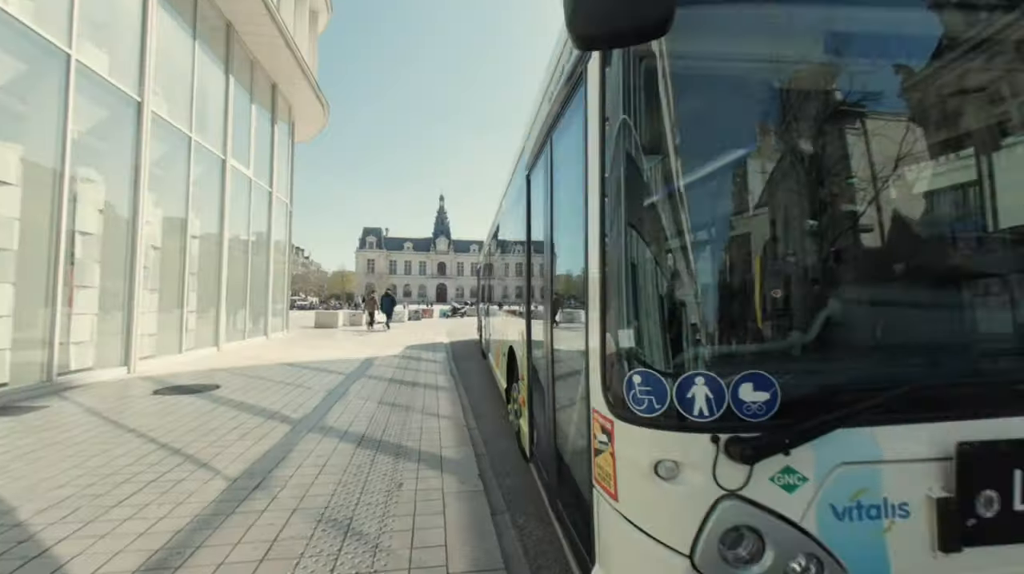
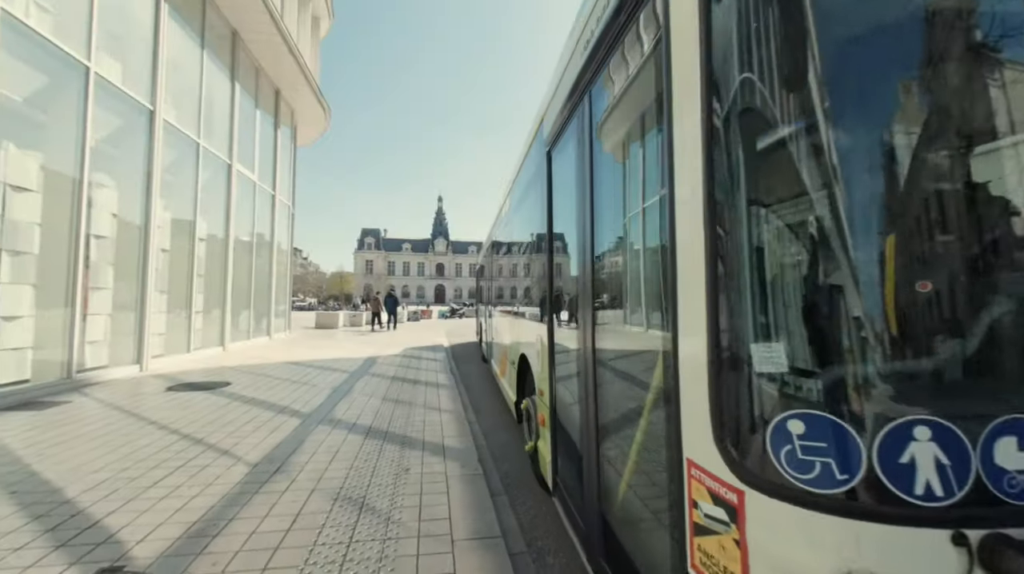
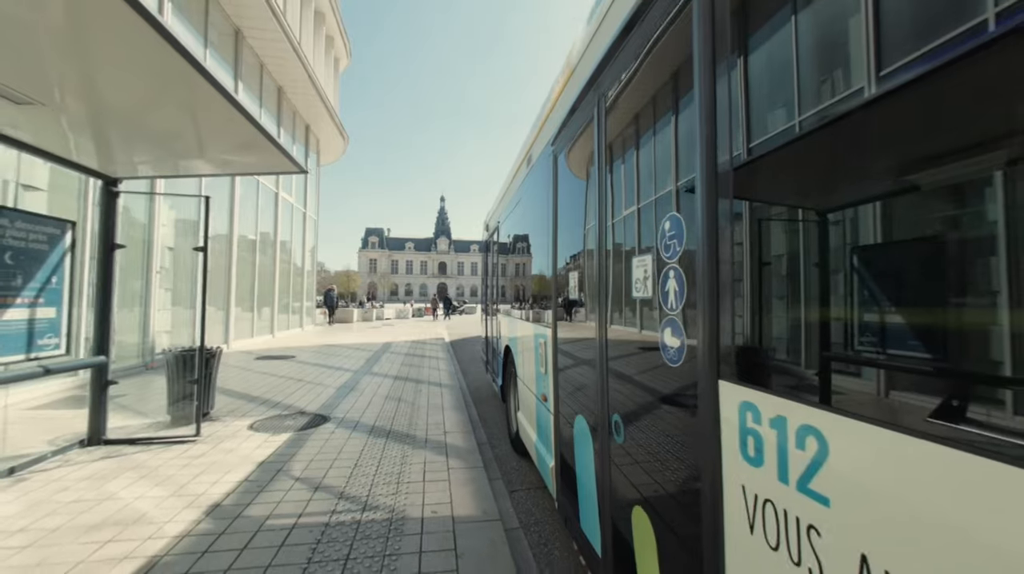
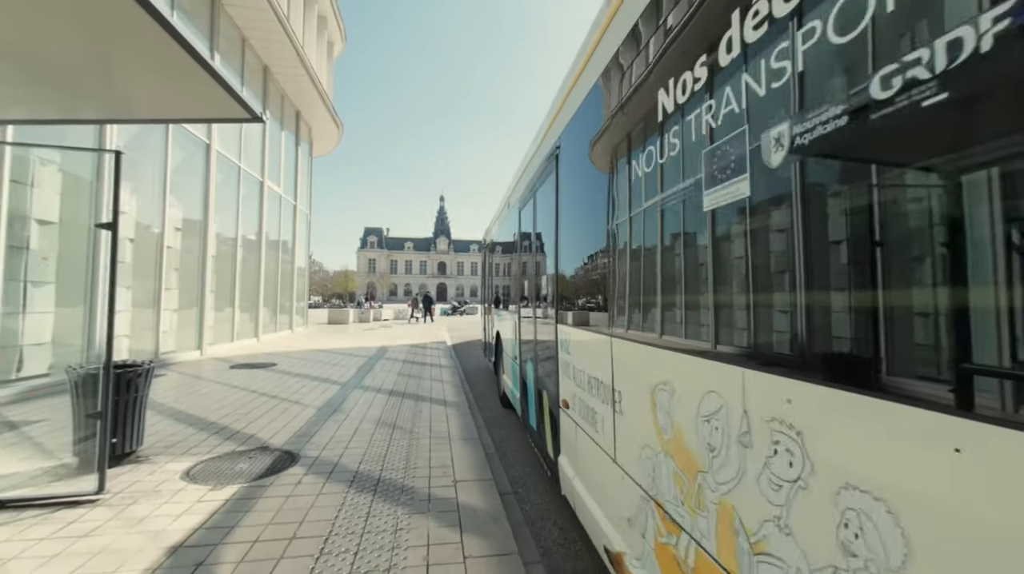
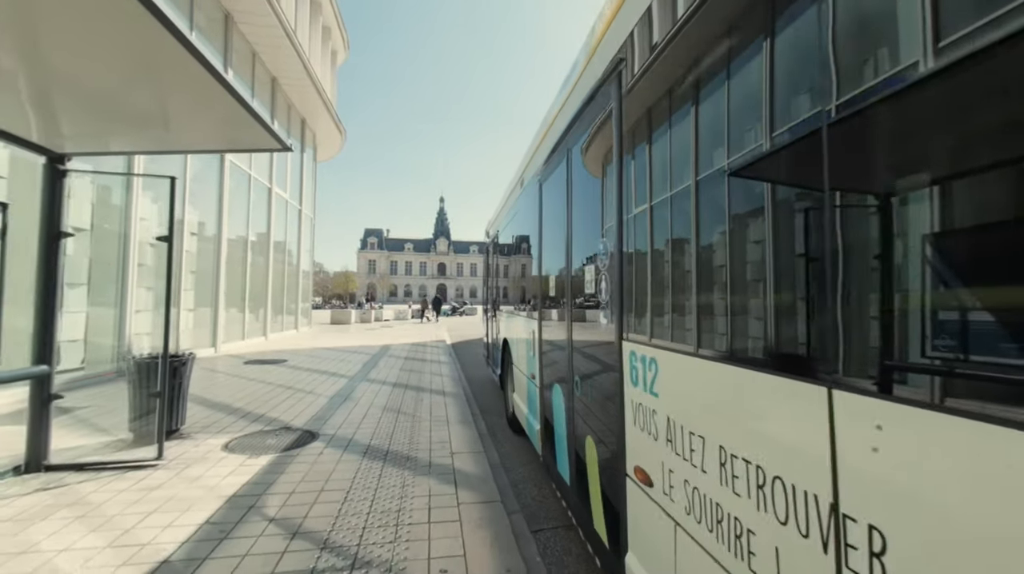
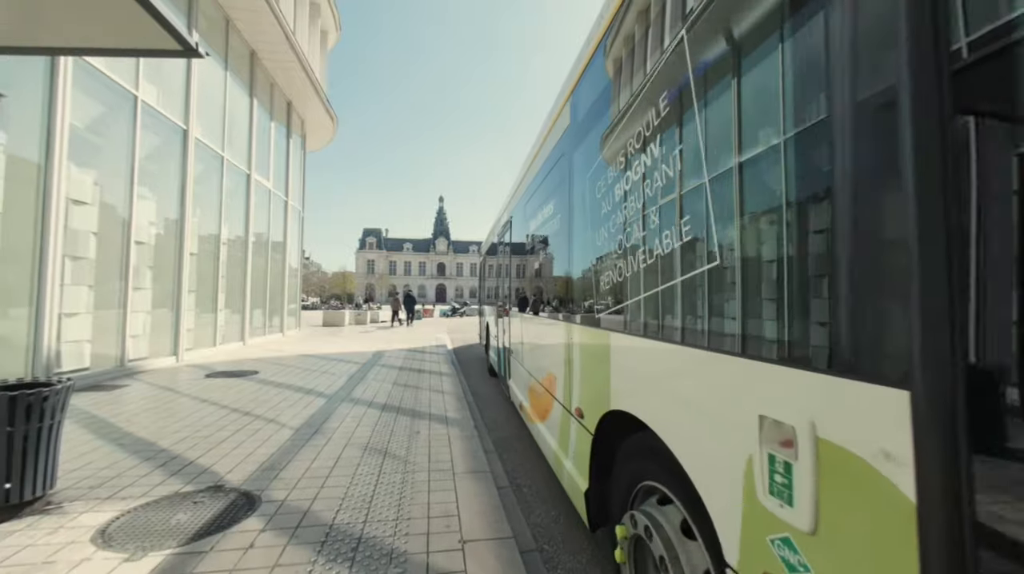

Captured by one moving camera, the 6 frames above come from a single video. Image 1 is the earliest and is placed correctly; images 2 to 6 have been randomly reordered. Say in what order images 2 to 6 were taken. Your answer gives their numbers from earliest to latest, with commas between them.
2, 6, 4, 5, 3
